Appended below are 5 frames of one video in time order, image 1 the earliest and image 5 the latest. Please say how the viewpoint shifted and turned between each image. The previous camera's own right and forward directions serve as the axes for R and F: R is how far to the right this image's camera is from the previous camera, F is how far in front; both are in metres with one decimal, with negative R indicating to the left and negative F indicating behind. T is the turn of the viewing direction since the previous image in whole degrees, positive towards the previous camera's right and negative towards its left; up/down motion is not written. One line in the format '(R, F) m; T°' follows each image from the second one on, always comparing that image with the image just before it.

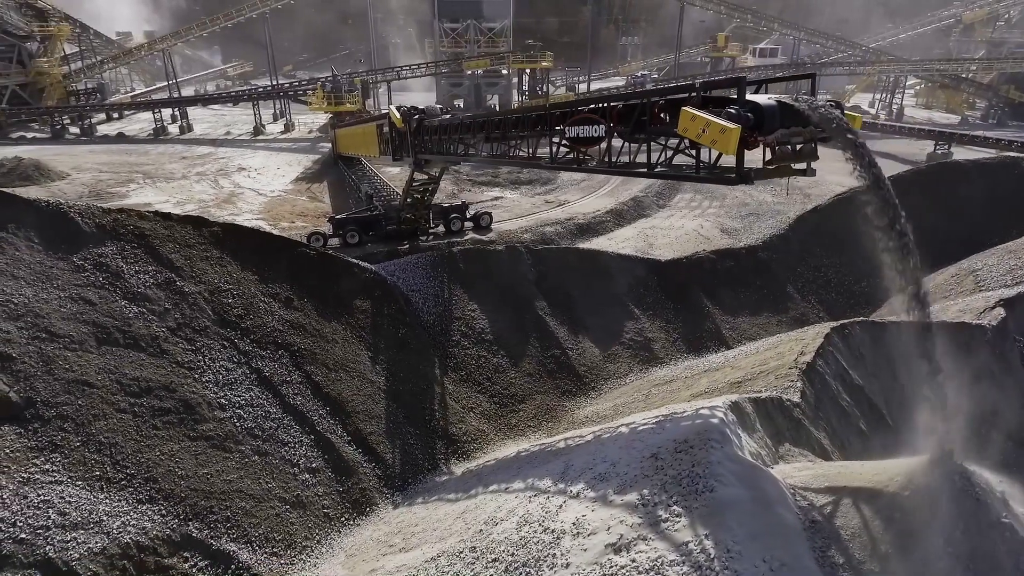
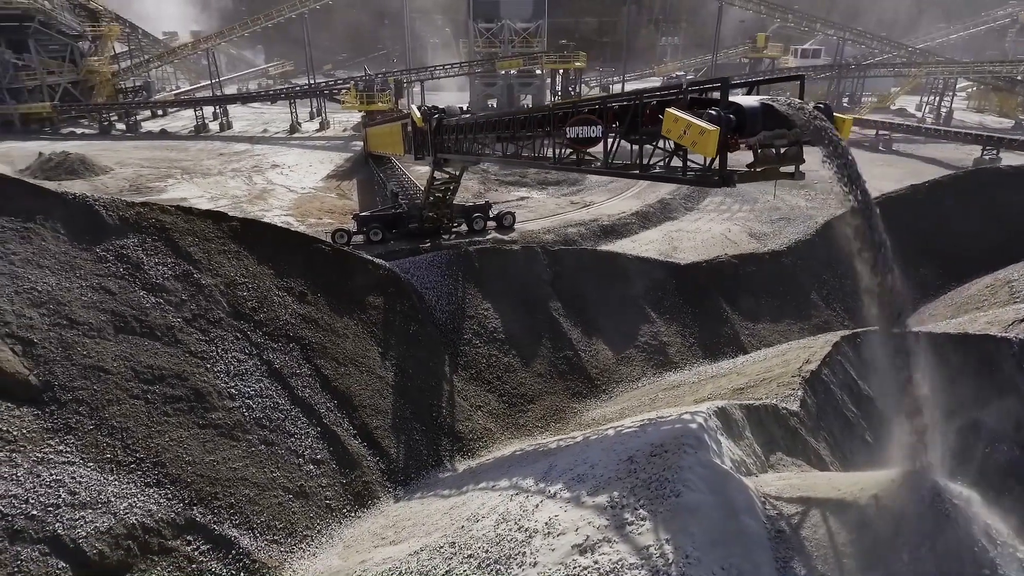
(+0.4, 0.0) m; -3°
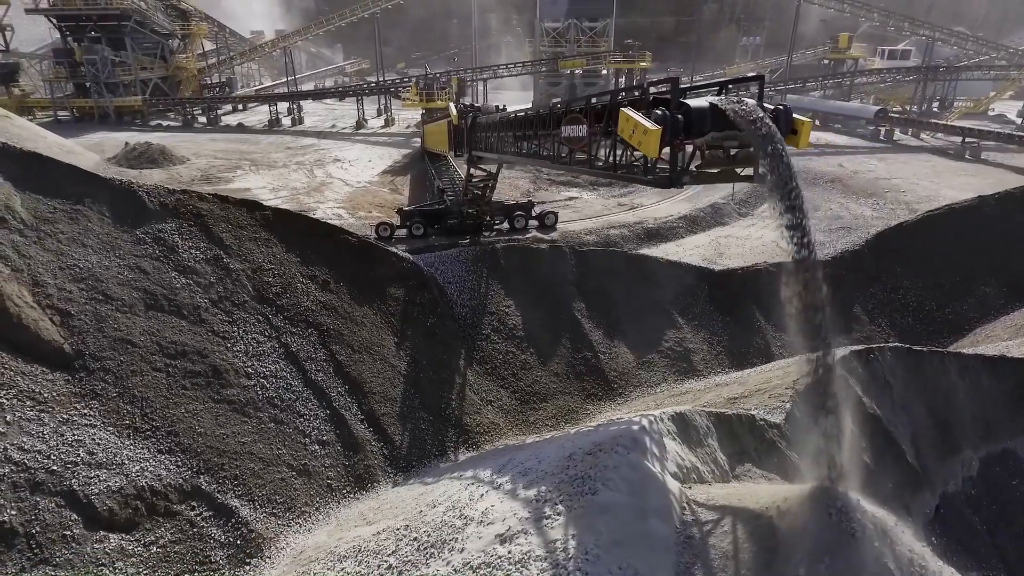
(+0.9, 0.0) m; -6°
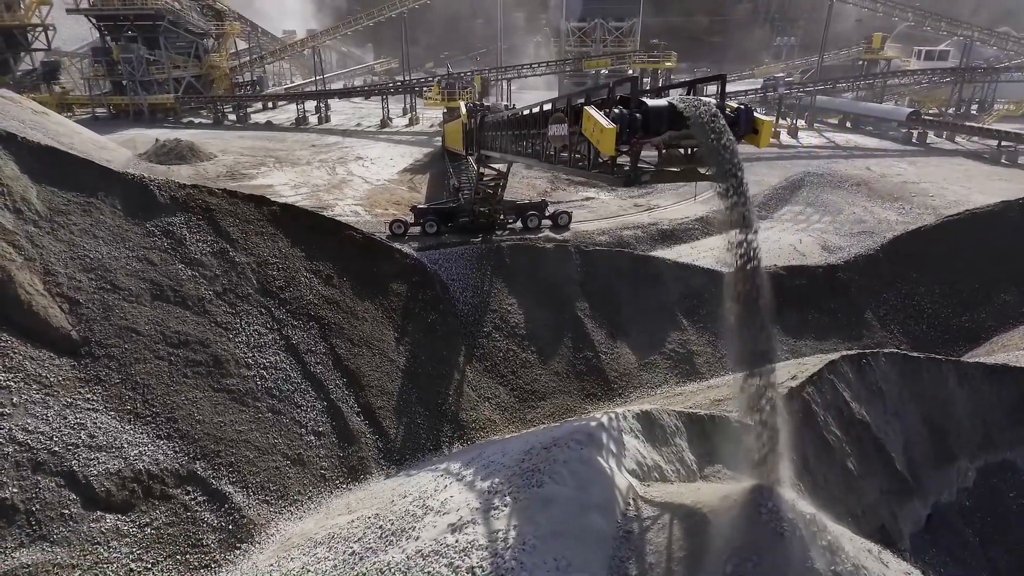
(+0.5, -0.1) m; -2°
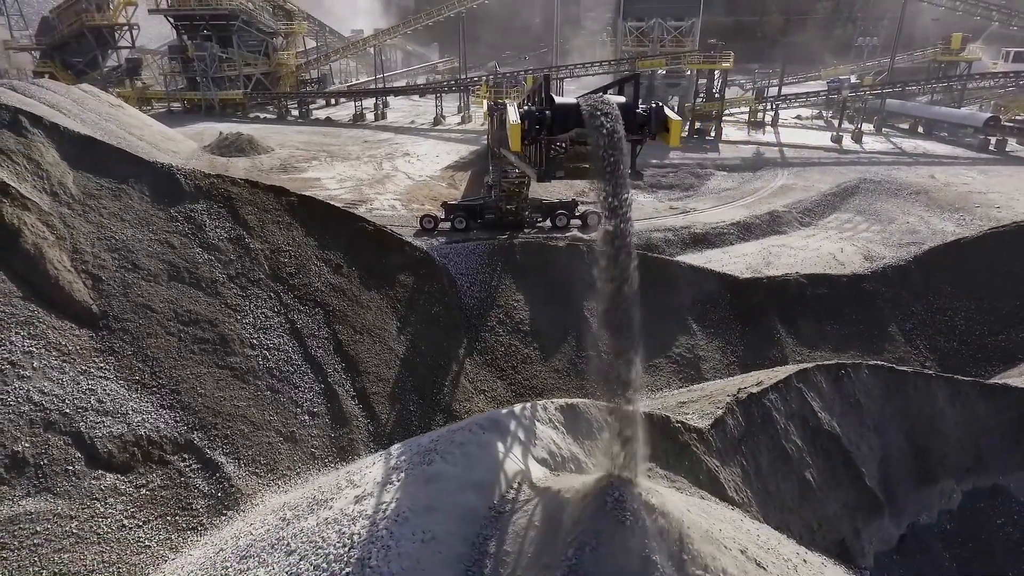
(+1.2, -0.2) m; -5°
